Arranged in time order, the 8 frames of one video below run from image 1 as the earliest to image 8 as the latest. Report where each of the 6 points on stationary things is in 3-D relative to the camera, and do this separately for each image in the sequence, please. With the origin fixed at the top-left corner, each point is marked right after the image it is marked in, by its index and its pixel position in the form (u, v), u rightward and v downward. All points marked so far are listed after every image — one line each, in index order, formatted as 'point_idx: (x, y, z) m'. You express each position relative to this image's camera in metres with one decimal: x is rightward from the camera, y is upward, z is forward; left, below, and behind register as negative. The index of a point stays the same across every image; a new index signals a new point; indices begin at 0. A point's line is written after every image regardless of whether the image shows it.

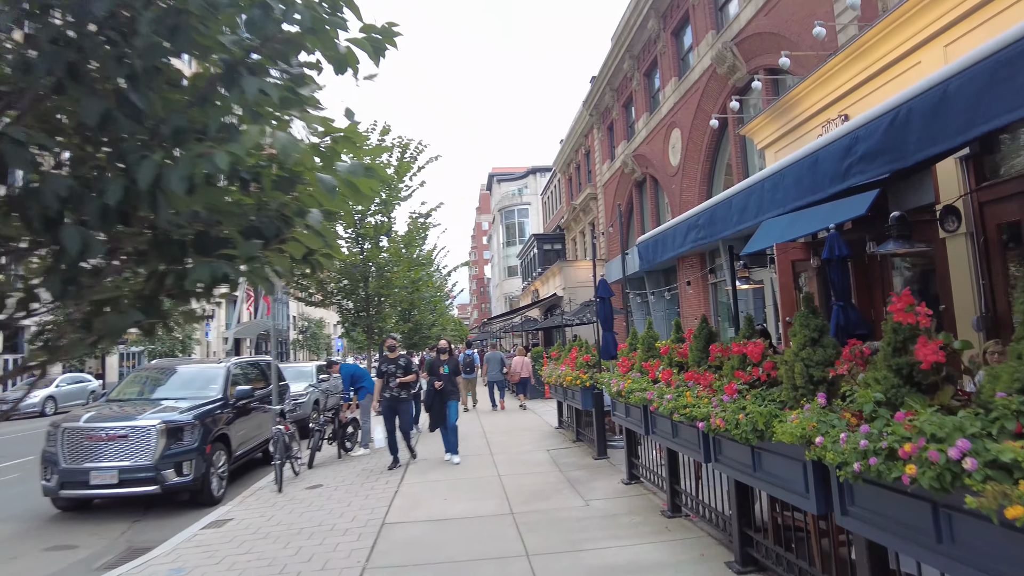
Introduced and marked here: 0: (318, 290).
0: (-3.6, 0.0, +12.1) m
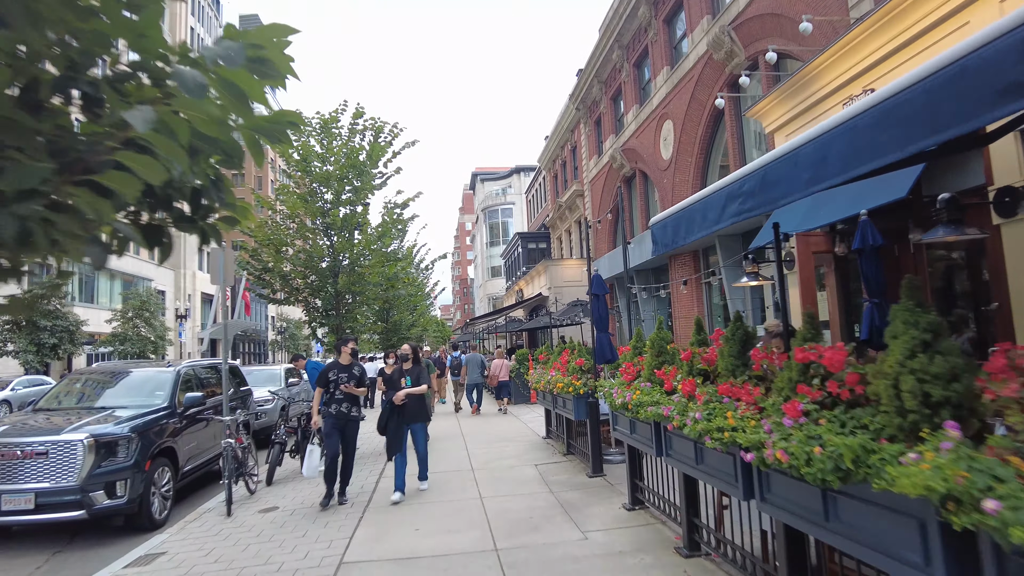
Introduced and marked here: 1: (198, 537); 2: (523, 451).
0: (-3.9, 0.0, +11.0) m
1: (-3.1, -2.5, +6.4) m
2: (+0.2, -2.4, +9.4) m
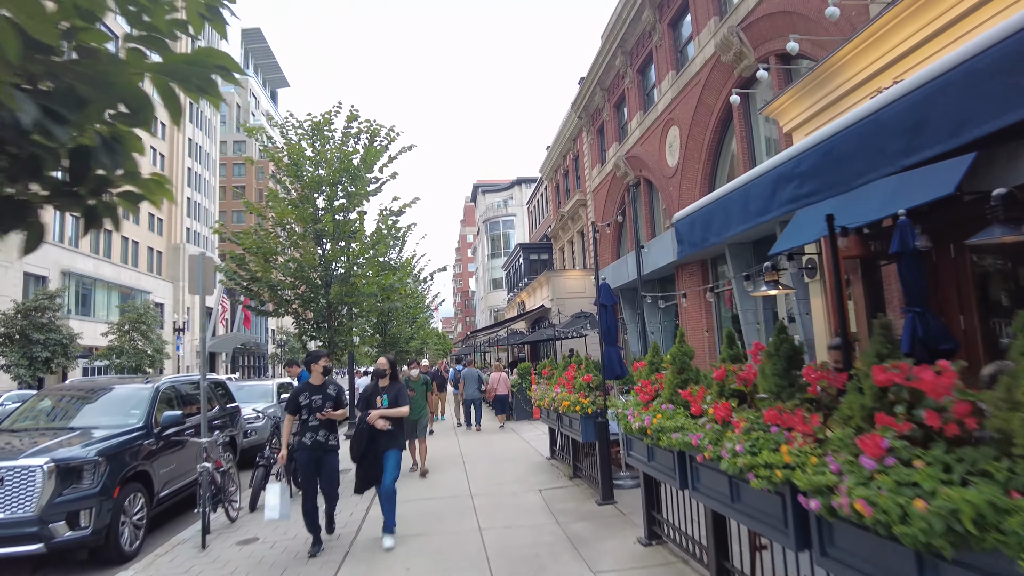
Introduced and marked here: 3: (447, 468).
0: (-3.9, -0.1, +10.4) m
1: (-3.1, -2.6, +5.8) m
2: (+0.2, -2.5, +8.7) m
3: (-1.0, -2.7, +9.6) m
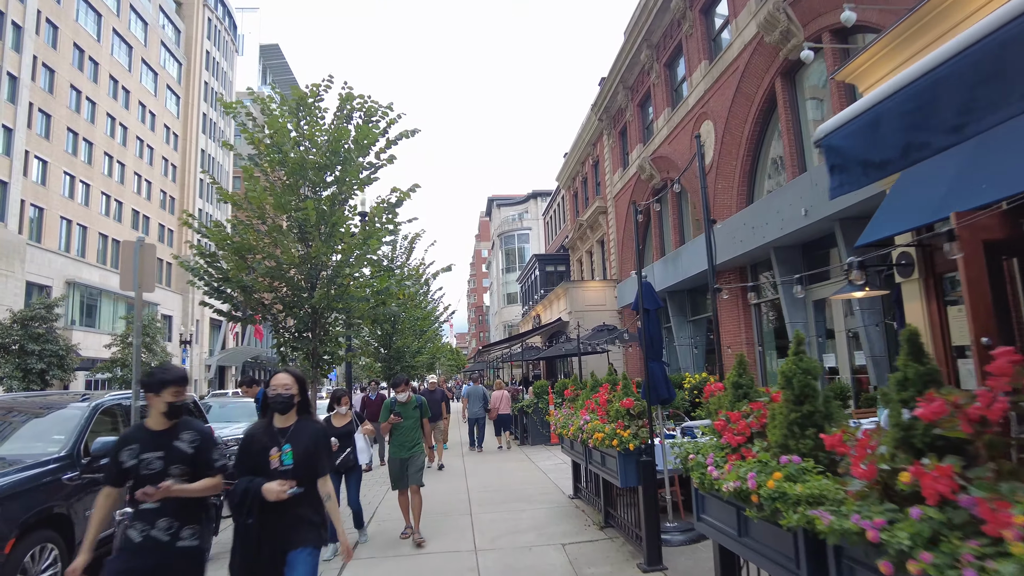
0: (-3.7, -0.2, +8.9) m
1: (-3.0, -2.5, +4.2) m
2: (+0.3, -2.5, +7.1) m
3: (-0.8, -2.7, +8.0) m
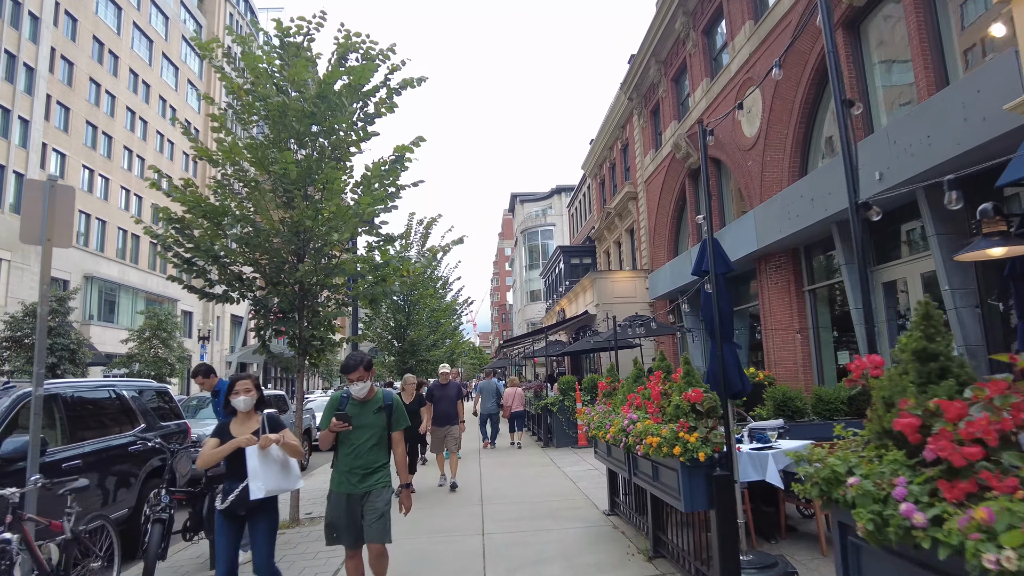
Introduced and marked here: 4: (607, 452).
0: (-3.4, +0.2, +7.6) m
1: (-2.9, -2.1, +2.8) m
2: (+0.5, -2.2, +5.6) m
3: (-0.6, -2.4, +6.5) m
4: (+0.9, -1.6, +6.2) m
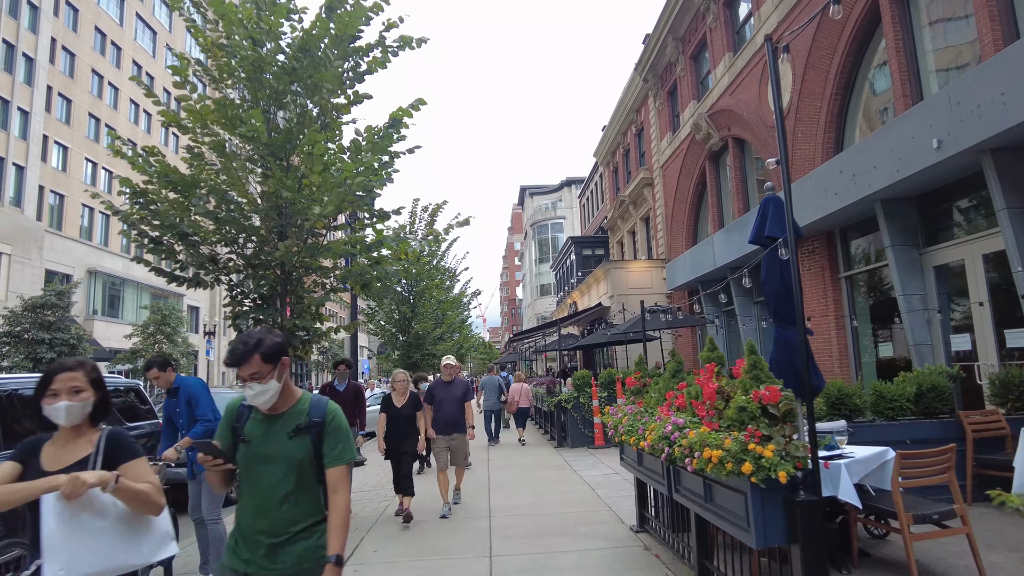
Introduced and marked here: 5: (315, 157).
0: (-3.3, +0.3, +6.6) m
1: (-2.9, -2.0, +1.9) m
2: (+0.6, -2.0, +4.6) m
3: (-0.4, -2.2, +5.6) m
4: (+1.0, -1.4, +5.2) m
5: (-1.9, +1.3, +6.3) m
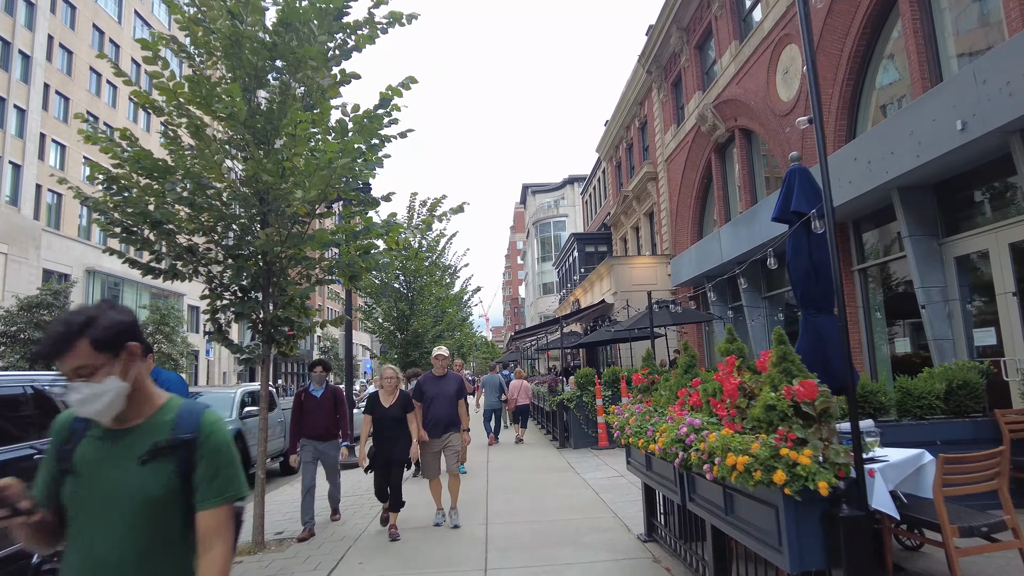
0: (-3.3, +0.4, +6.2) m
1: (-2.9, -1.9, +1.5) m
2: (+0.6, -1.9, +4.2) m
3: (-0.5, -2.1, +5.2) m
4: (+1.0, -1.3, +4.8) m
5: (-1.9, +1.3, +5.8) m
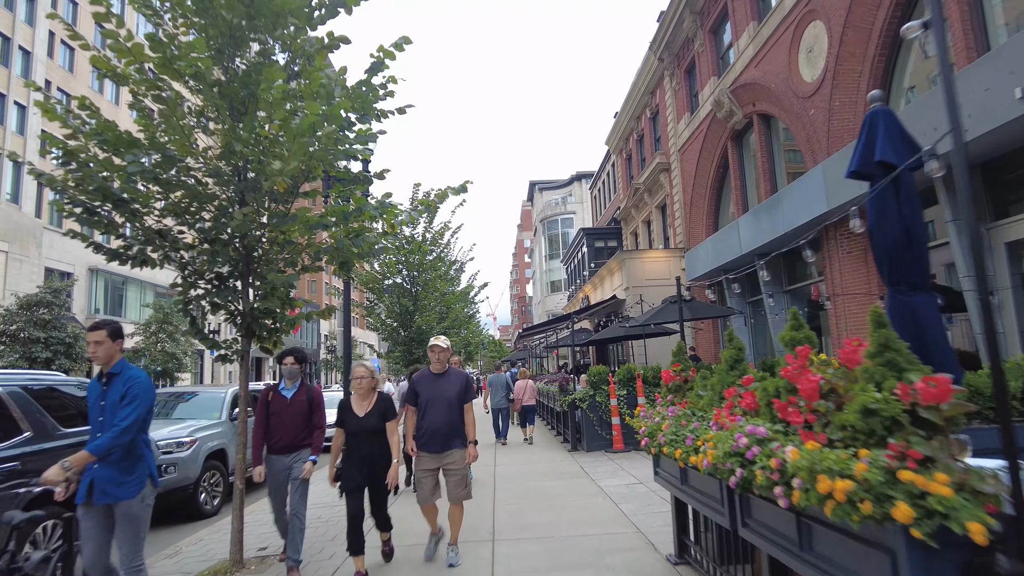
0: (-3.2, +0.5, +5.6) m
1: (-2.9, -1.8, +0.8) m
2: (+0.7, -1.8, +3.5) m
3: (-0.4, -2.0, +4.5) m
4: (+1.0, -1.2, +4.1) m
5: (-1.9, +1.5, +5.1) m
